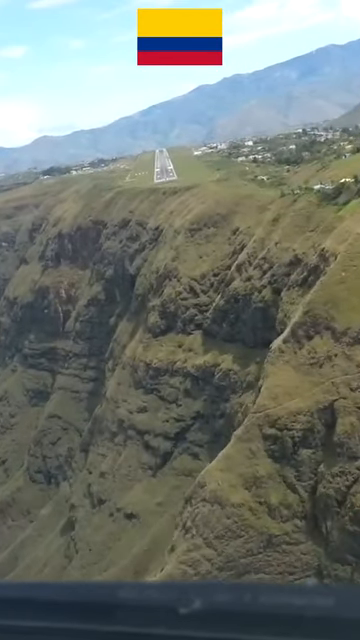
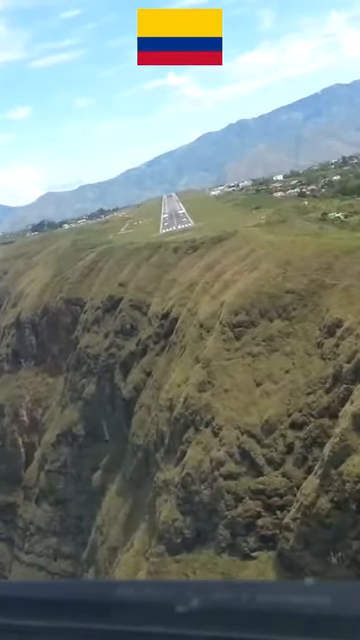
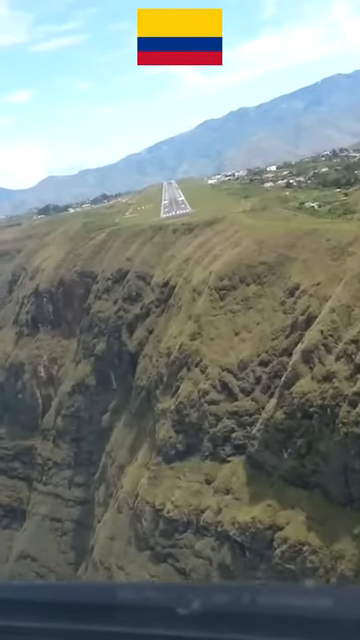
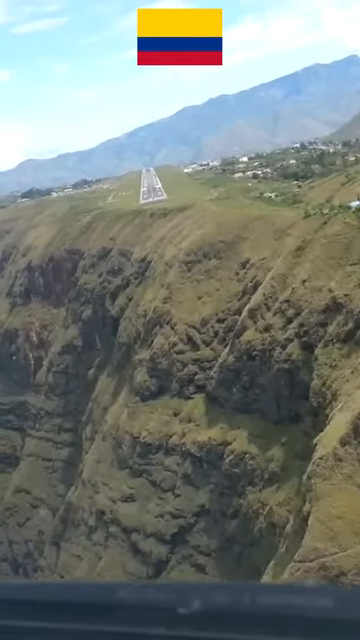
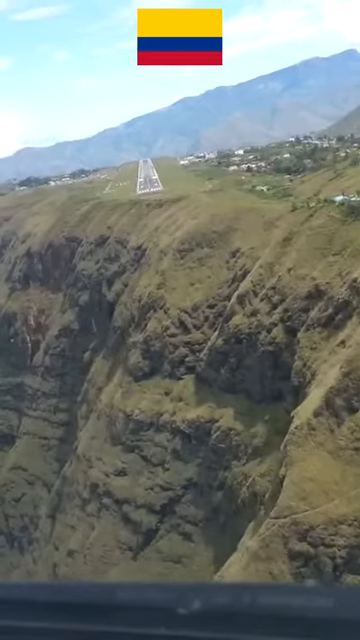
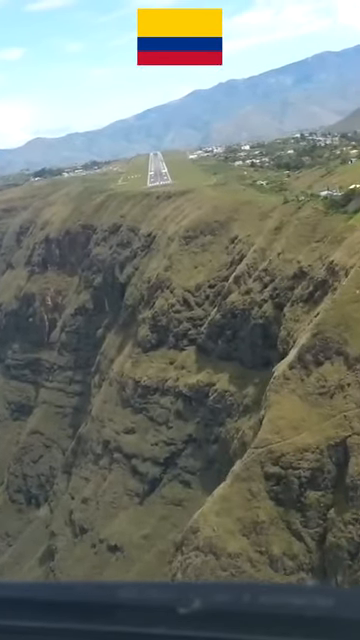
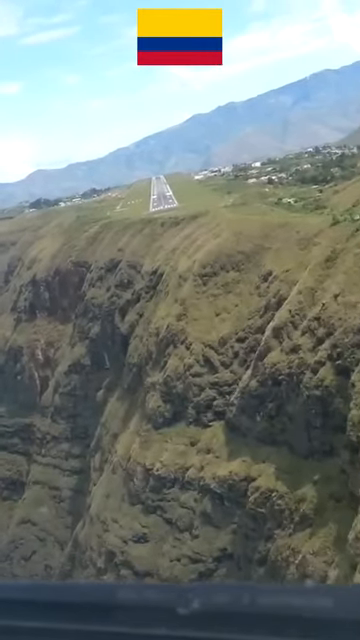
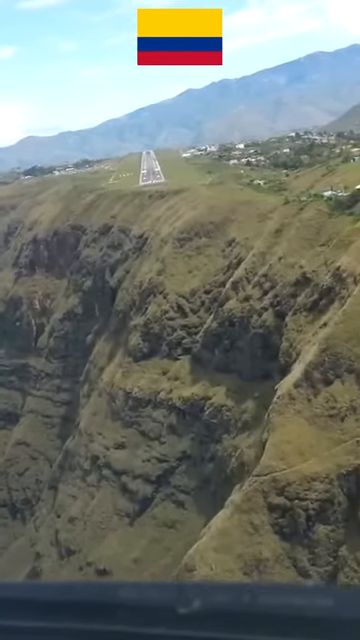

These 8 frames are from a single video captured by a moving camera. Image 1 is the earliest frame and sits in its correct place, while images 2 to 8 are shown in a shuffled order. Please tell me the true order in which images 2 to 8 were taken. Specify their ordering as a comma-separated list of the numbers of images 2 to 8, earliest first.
6, 8, 5, 4, 7, 3, 2
